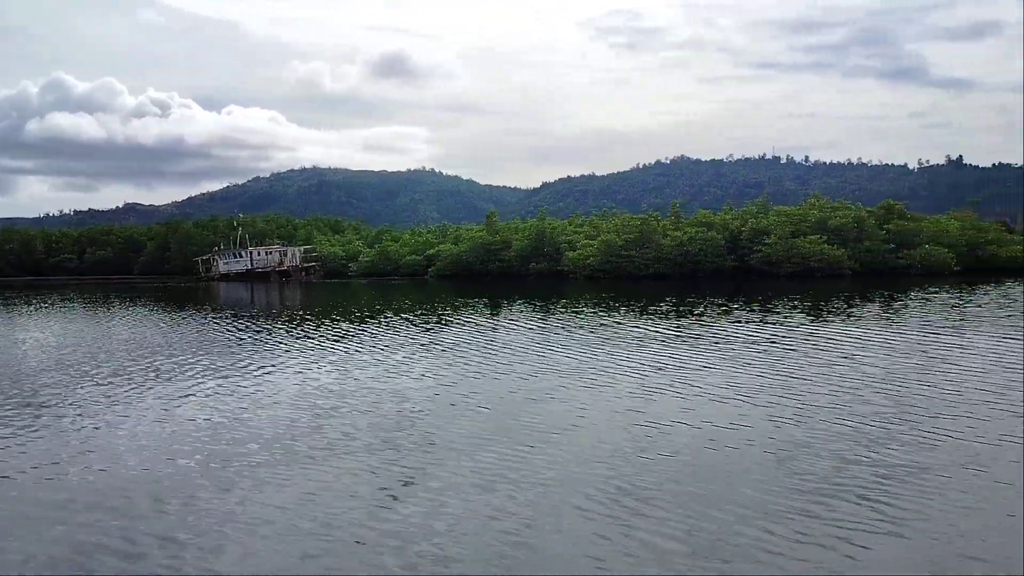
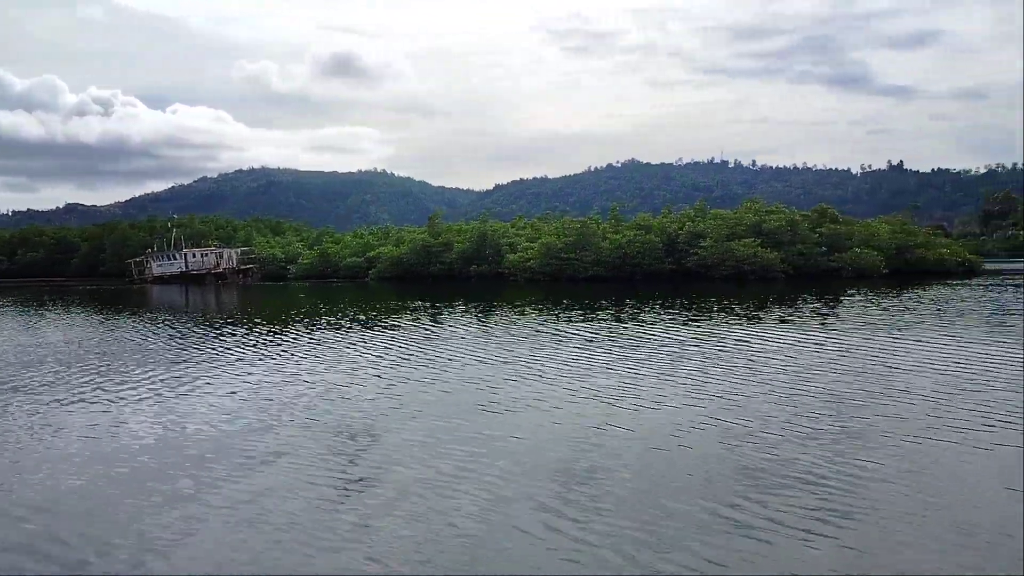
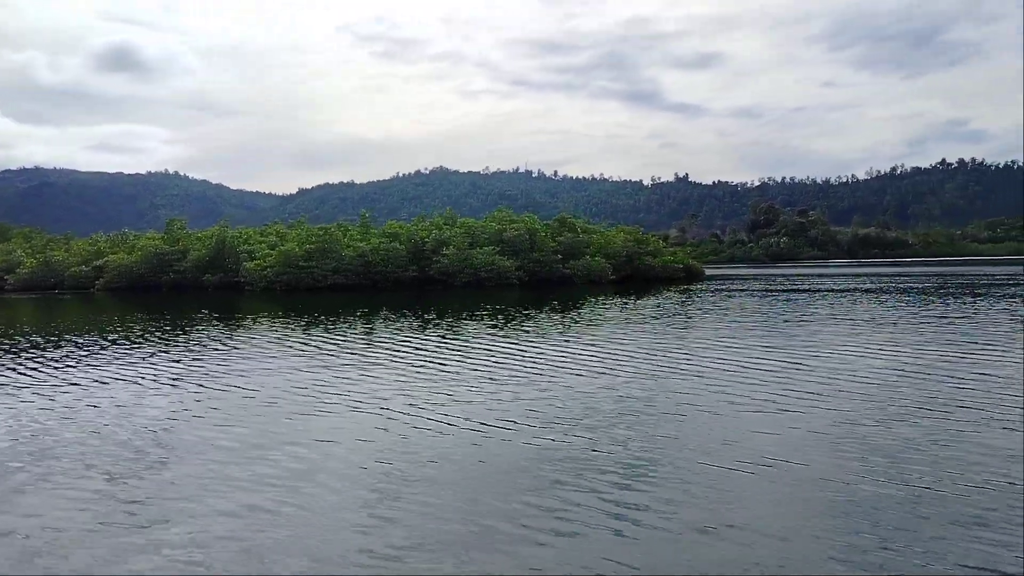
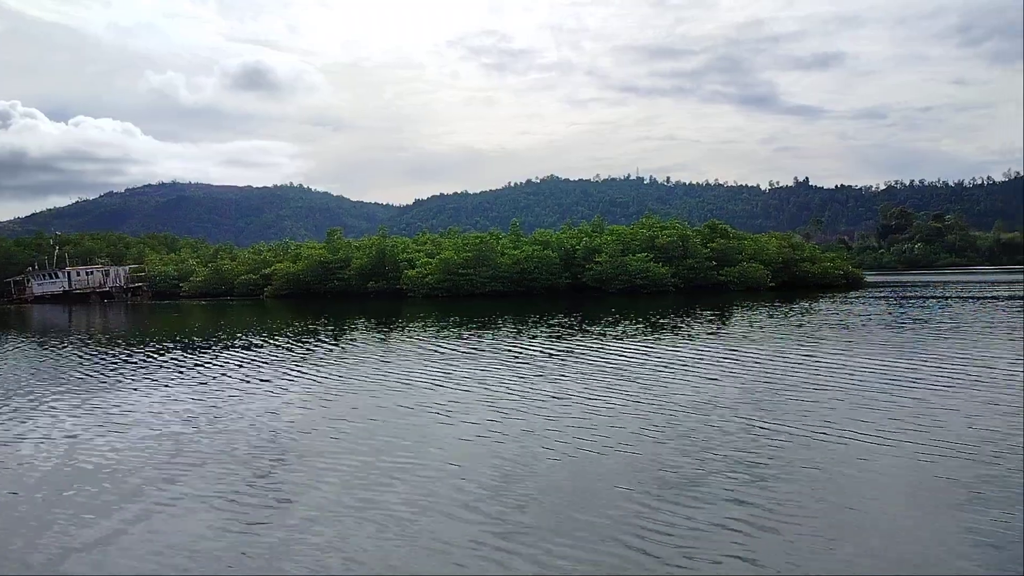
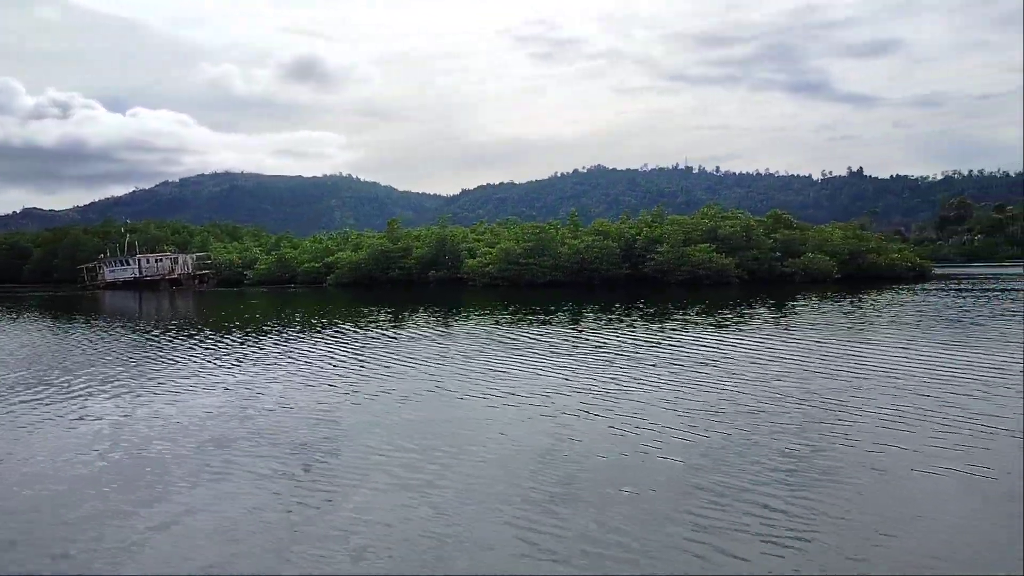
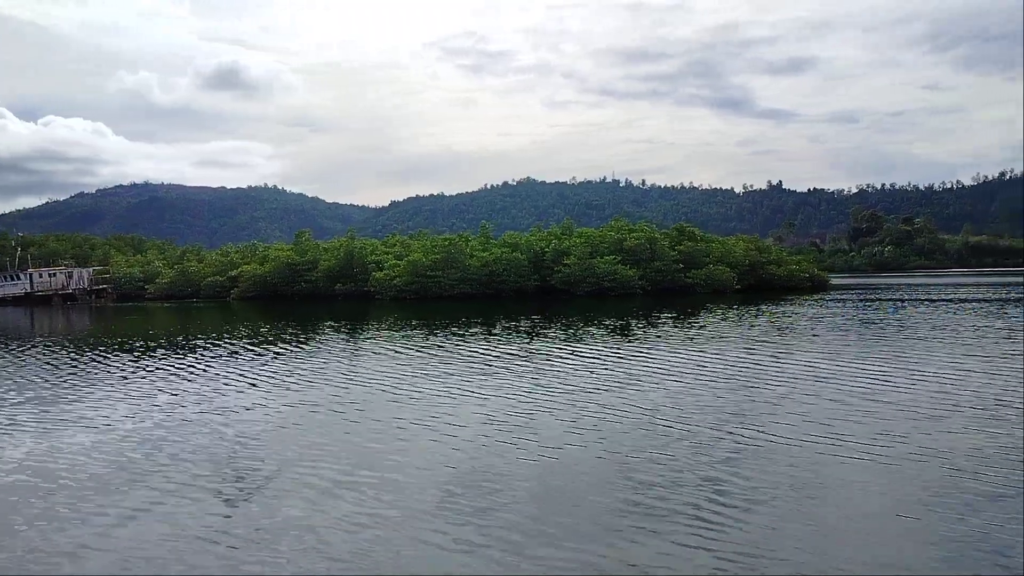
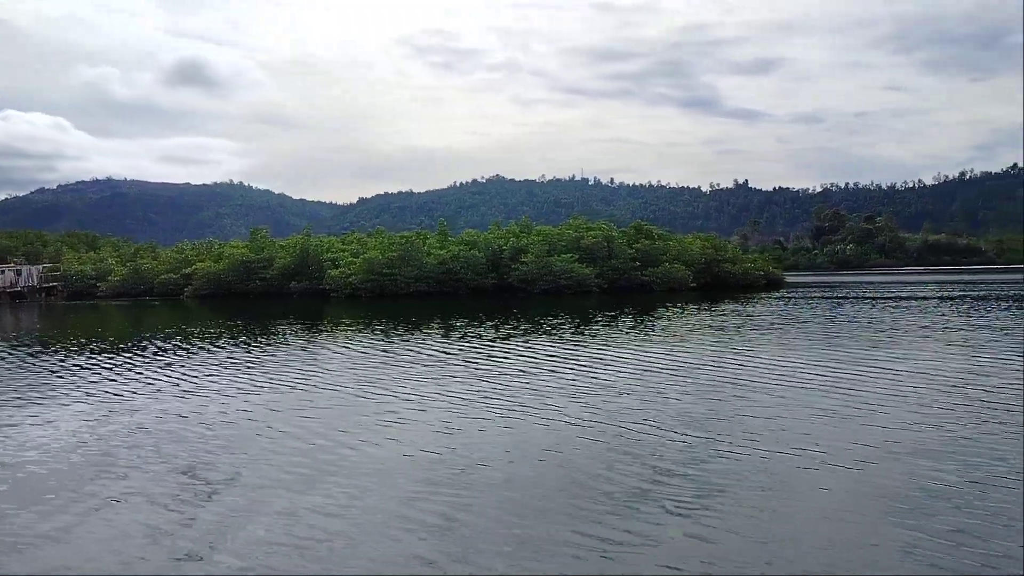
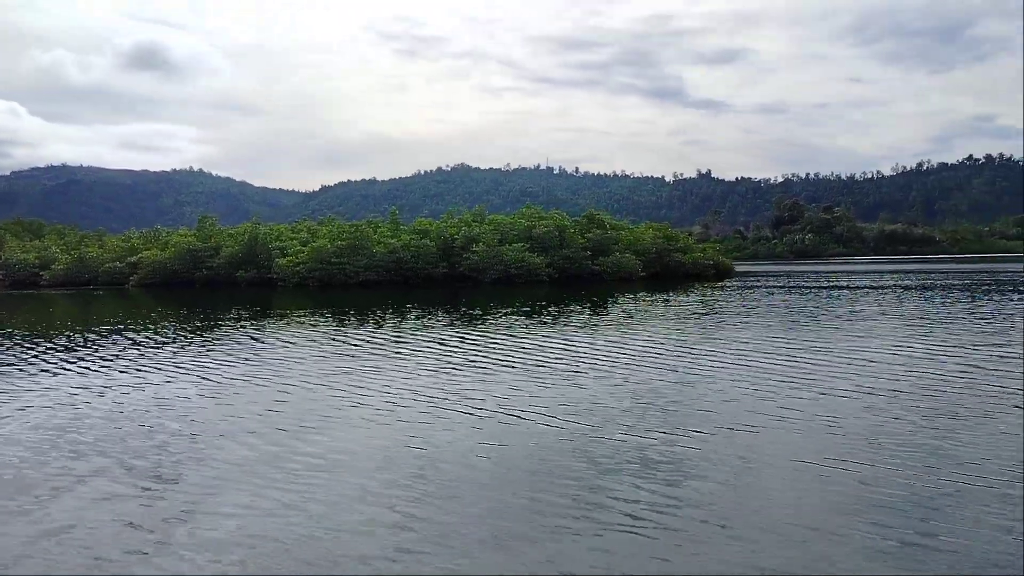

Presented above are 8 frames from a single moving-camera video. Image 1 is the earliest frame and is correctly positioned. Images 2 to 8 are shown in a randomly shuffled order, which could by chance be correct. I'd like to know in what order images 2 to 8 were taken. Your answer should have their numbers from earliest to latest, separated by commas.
2, 5, 4, 6, 7, 8, 3
